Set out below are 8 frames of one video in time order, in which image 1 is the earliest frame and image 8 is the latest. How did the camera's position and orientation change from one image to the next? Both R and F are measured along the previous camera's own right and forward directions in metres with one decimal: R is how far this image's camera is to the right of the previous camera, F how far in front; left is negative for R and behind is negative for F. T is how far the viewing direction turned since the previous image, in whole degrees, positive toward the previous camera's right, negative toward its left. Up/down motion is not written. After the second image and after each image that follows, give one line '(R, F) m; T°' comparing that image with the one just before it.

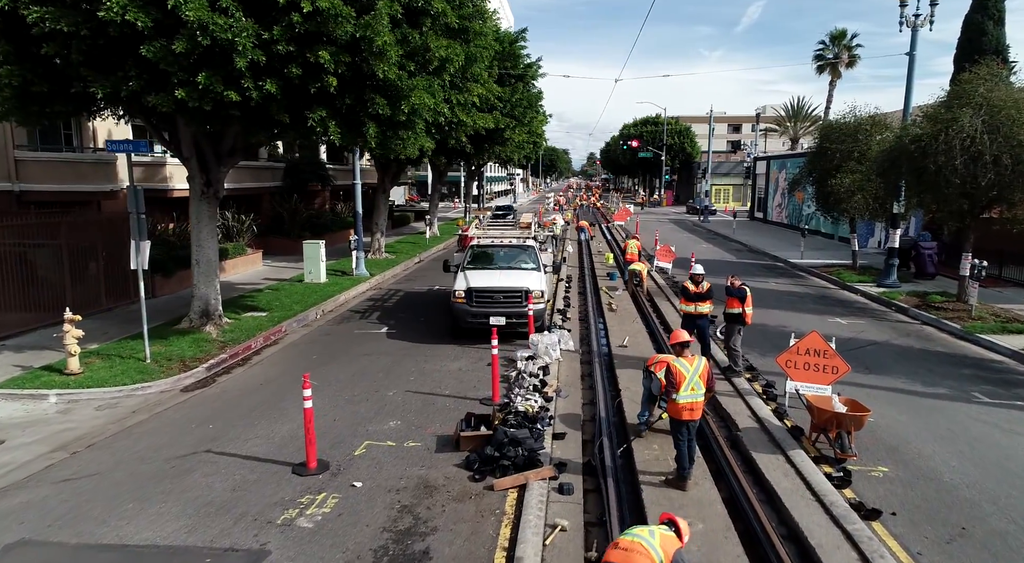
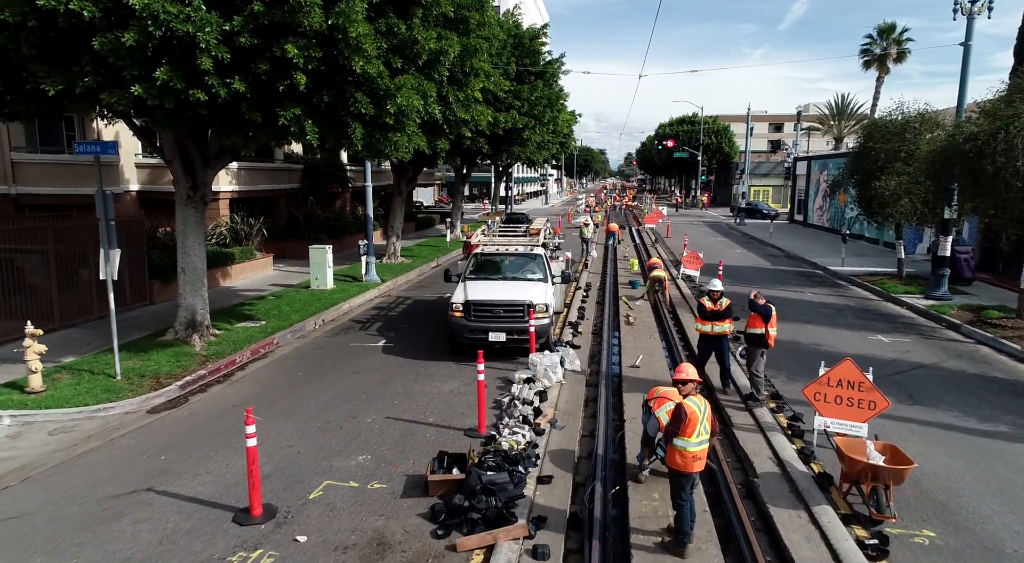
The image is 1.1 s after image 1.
(+0.6, +1.1) m; -3°
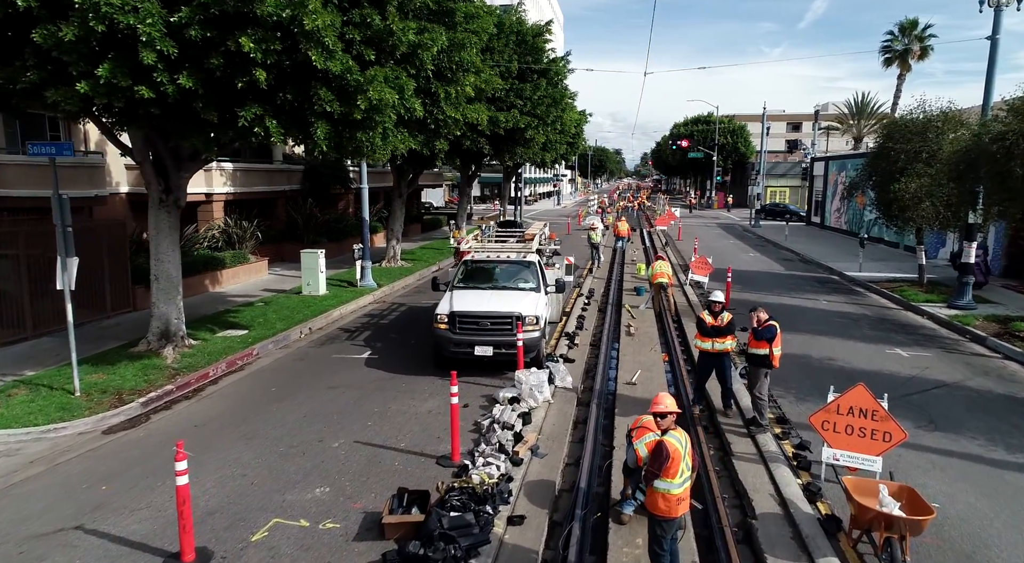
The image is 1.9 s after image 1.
(+0.5, +0.8) m; -1°
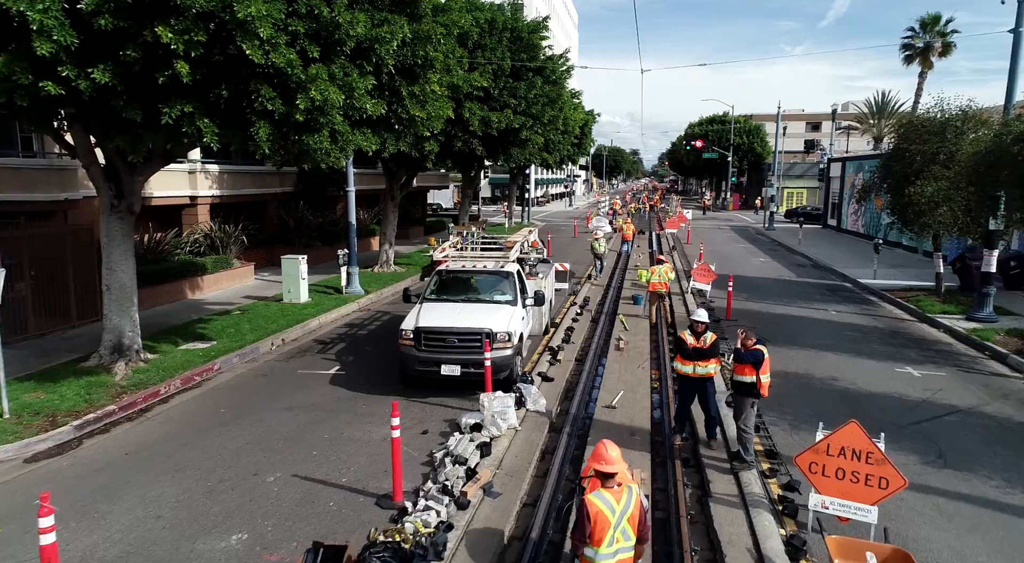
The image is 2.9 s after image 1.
(+0.7, +0.9) m; -1°
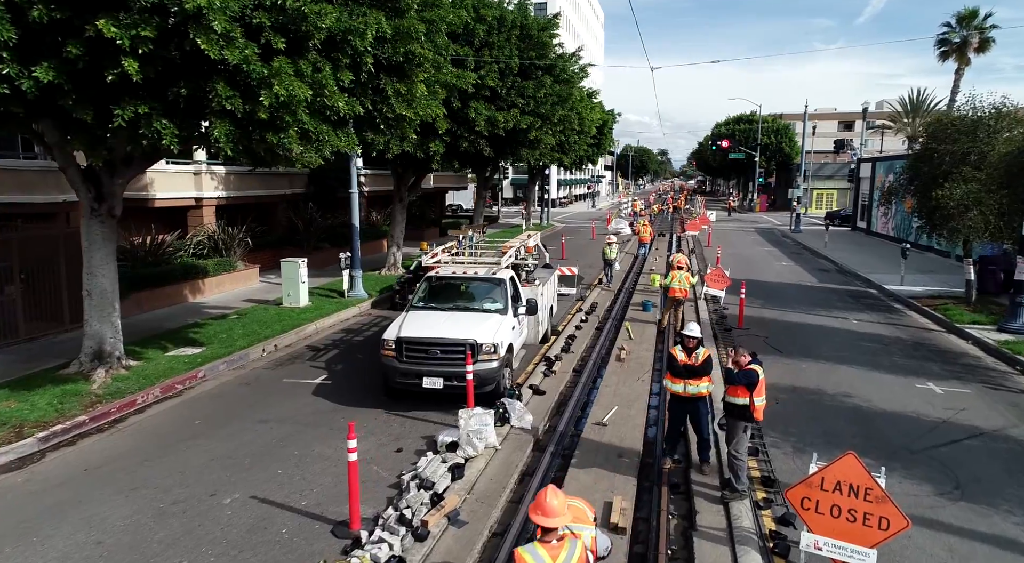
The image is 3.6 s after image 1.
(+0.6, +0.6) m; -2°
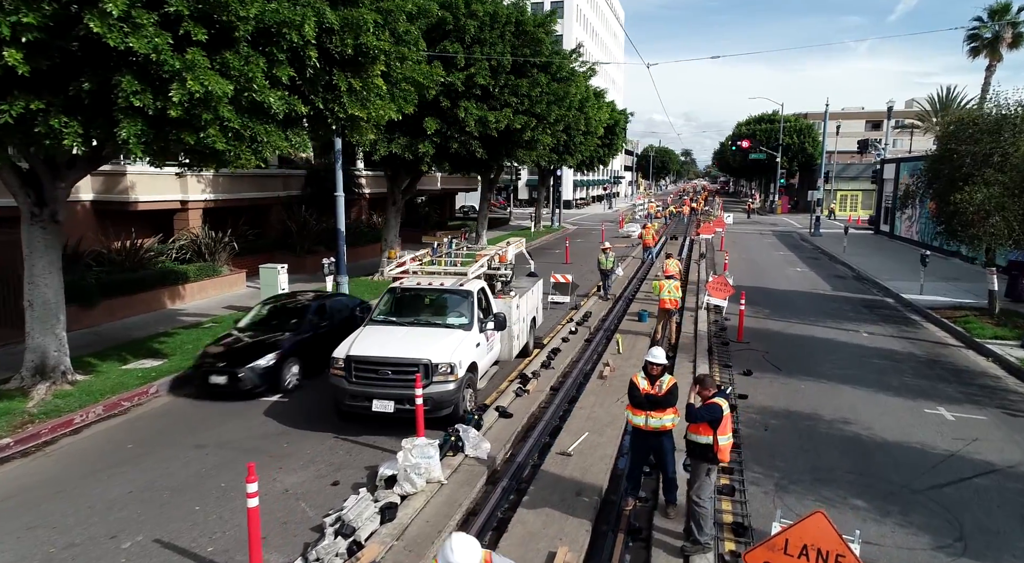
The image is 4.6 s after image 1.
(+0.9, +0.9) m; -2°
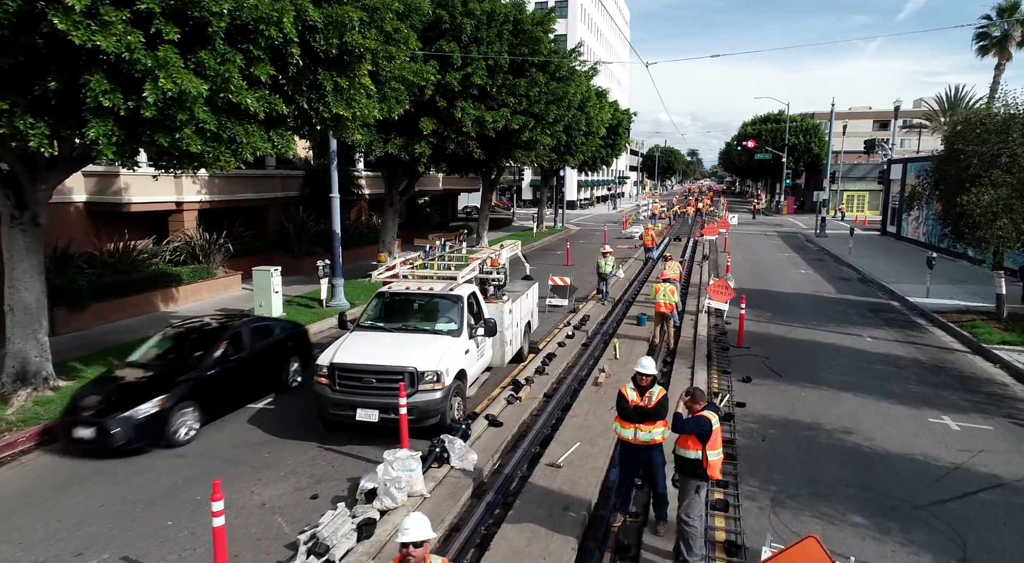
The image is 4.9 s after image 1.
(+0.2, +0.3) m; -1°
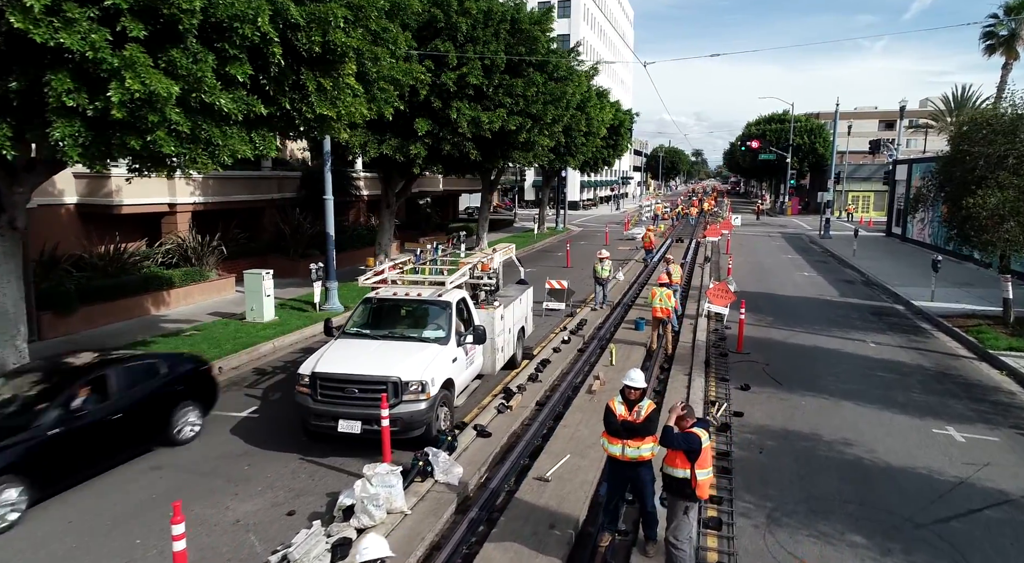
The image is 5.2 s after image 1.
(+0.2, +0.3) m; 0°
